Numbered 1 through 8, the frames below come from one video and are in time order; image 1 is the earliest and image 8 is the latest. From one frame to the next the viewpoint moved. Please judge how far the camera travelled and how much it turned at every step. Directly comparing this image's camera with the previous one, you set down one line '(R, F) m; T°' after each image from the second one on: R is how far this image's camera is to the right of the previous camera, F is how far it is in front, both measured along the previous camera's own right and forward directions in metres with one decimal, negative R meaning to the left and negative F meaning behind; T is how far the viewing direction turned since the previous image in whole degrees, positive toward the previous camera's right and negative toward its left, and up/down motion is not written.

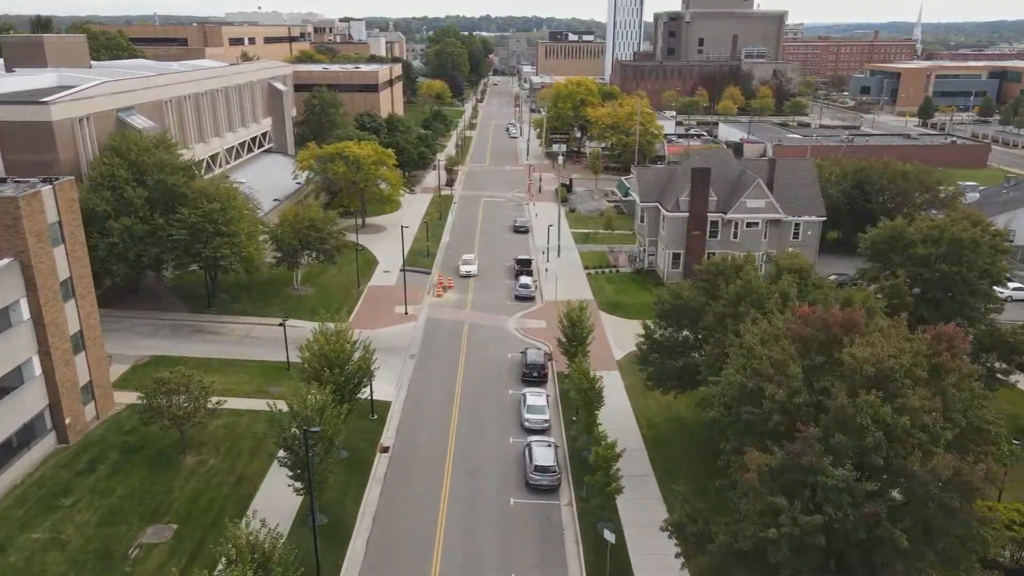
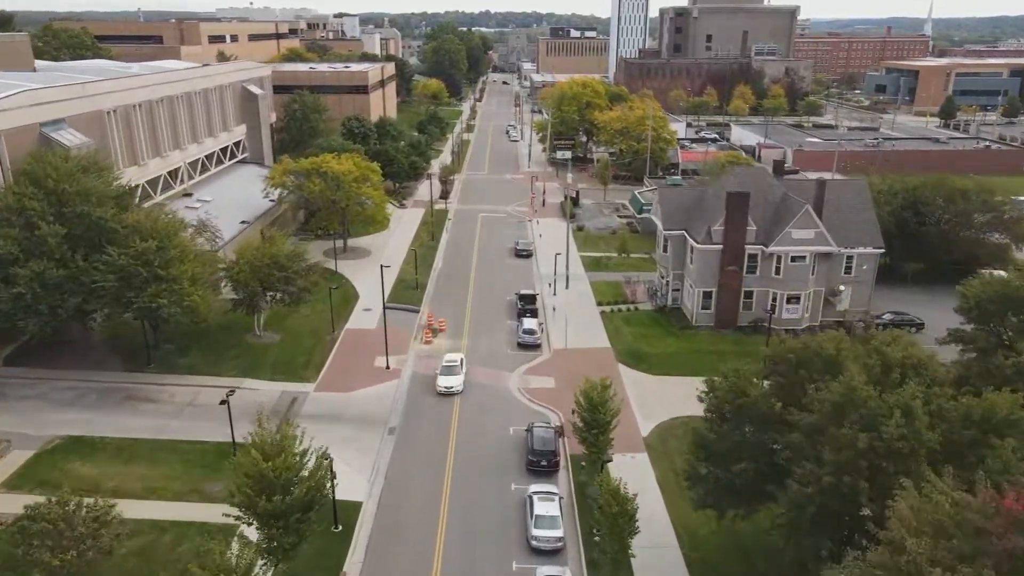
(-0.1, +6.7) m; 0°
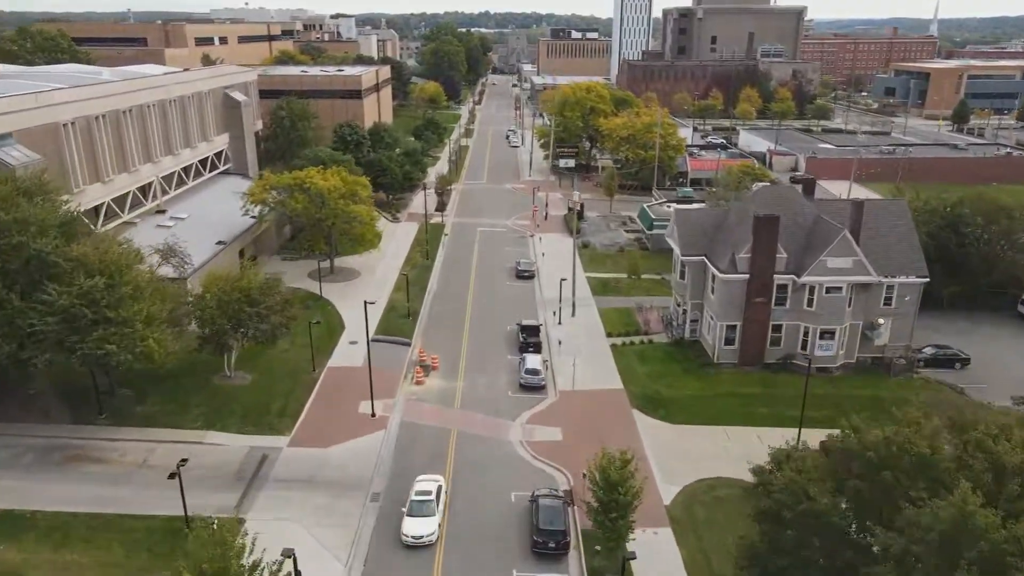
(-0.1, +3.9) m; 0°
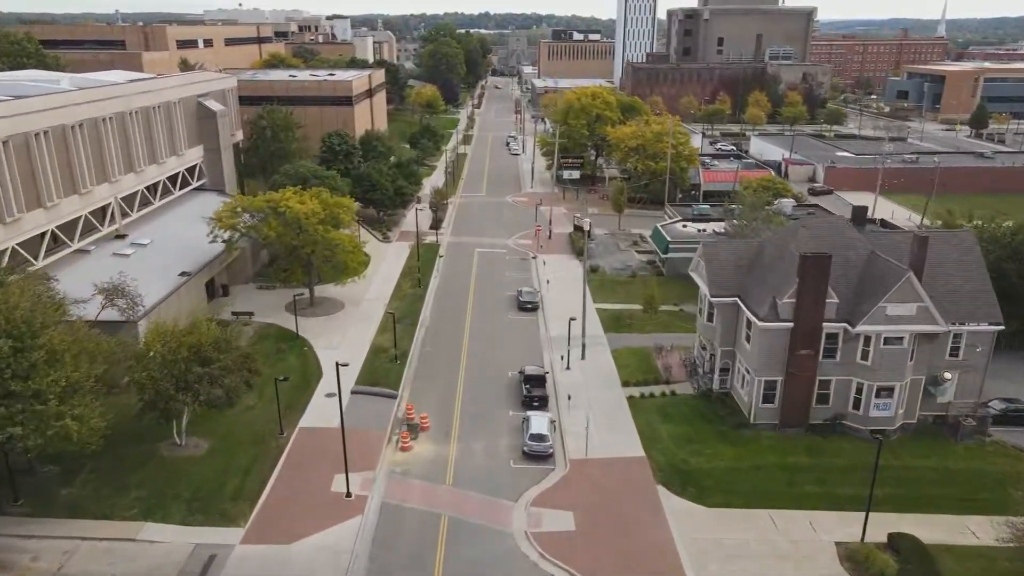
(-0.1, +5.0) m; 0°
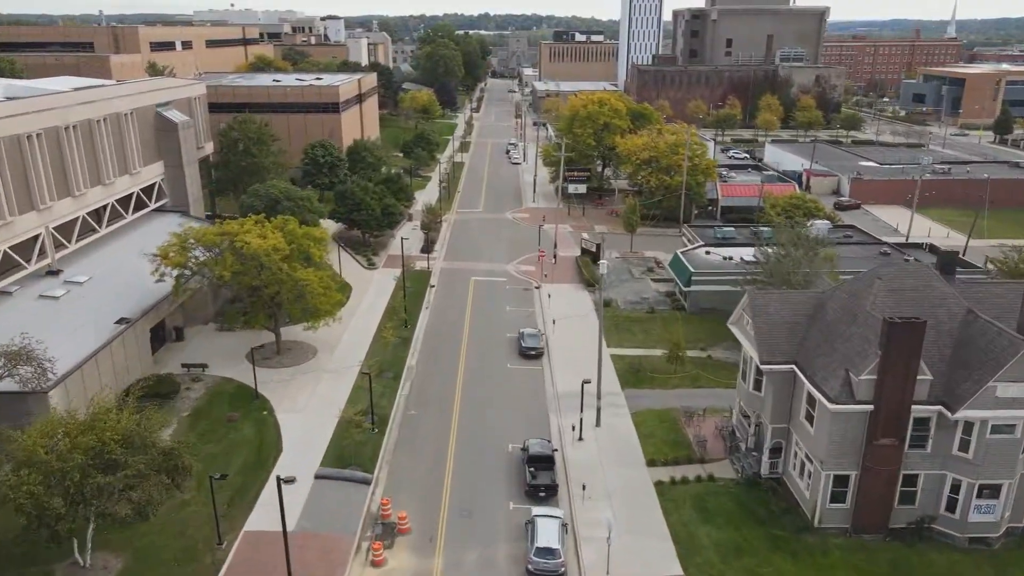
(0.0, +6.1) m; 0°
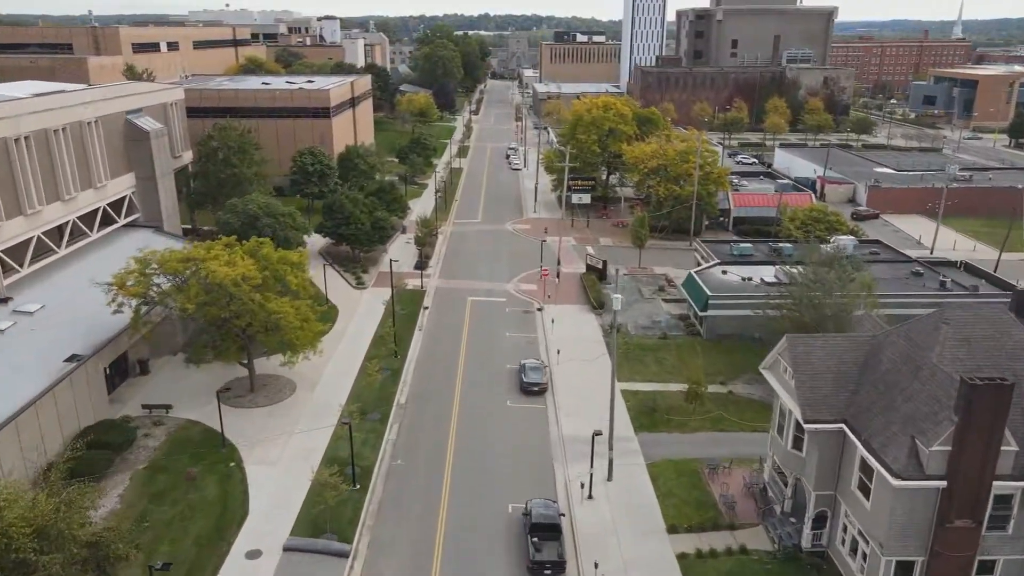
(0.0, +3.6) m; 0°
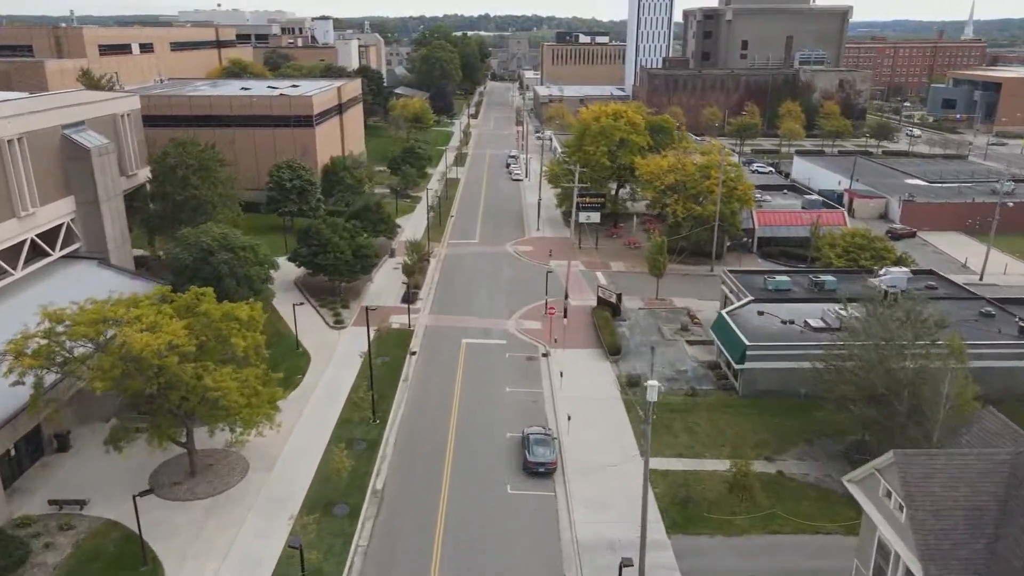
(0.0, +6.1) m; 0°
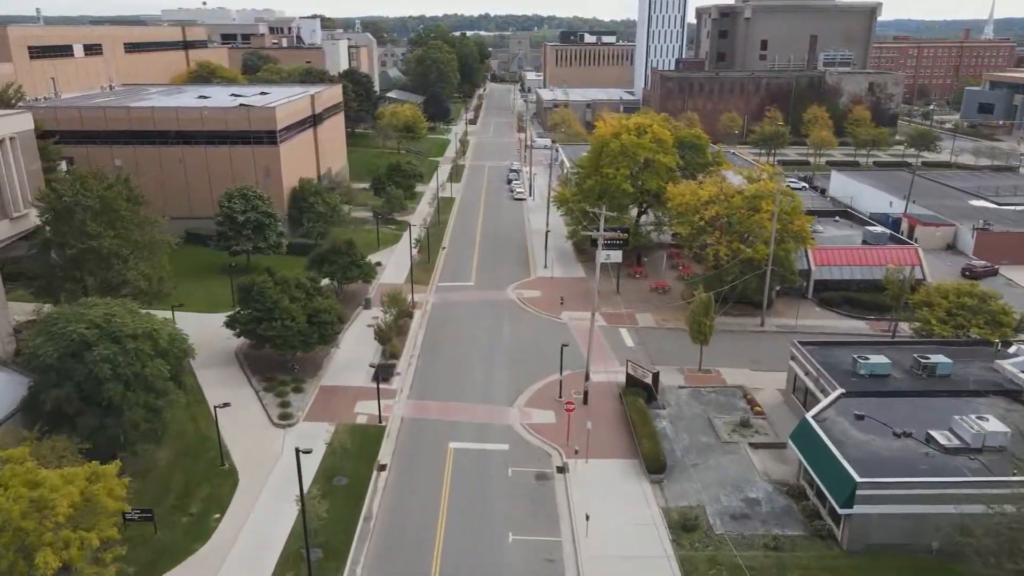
(-0.1, +10.1) m; 0°
